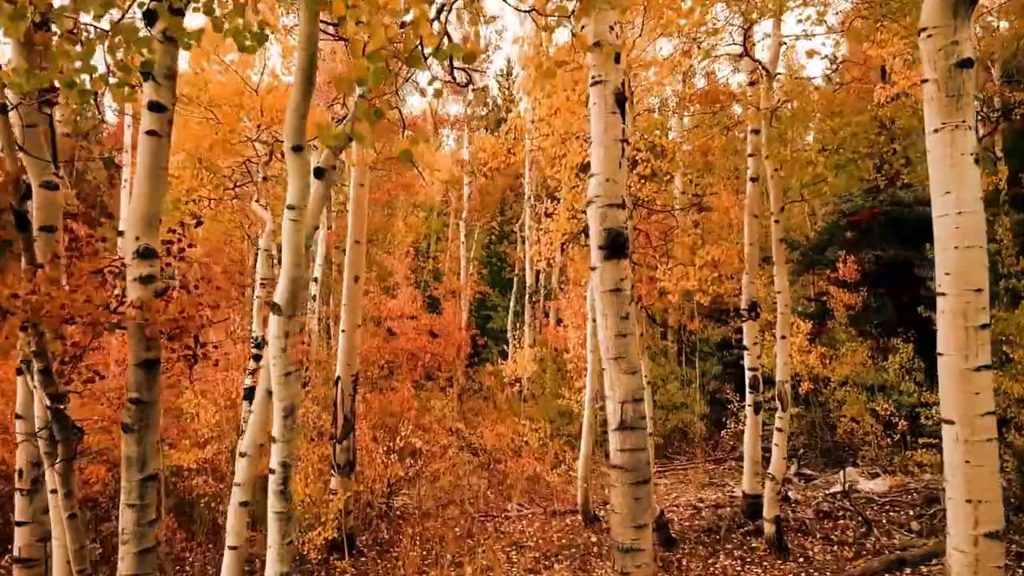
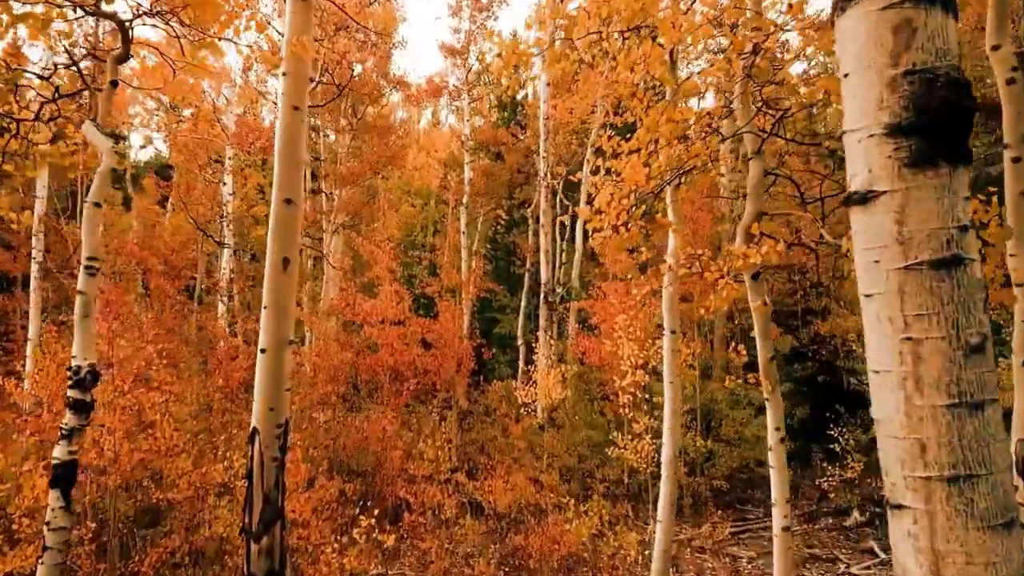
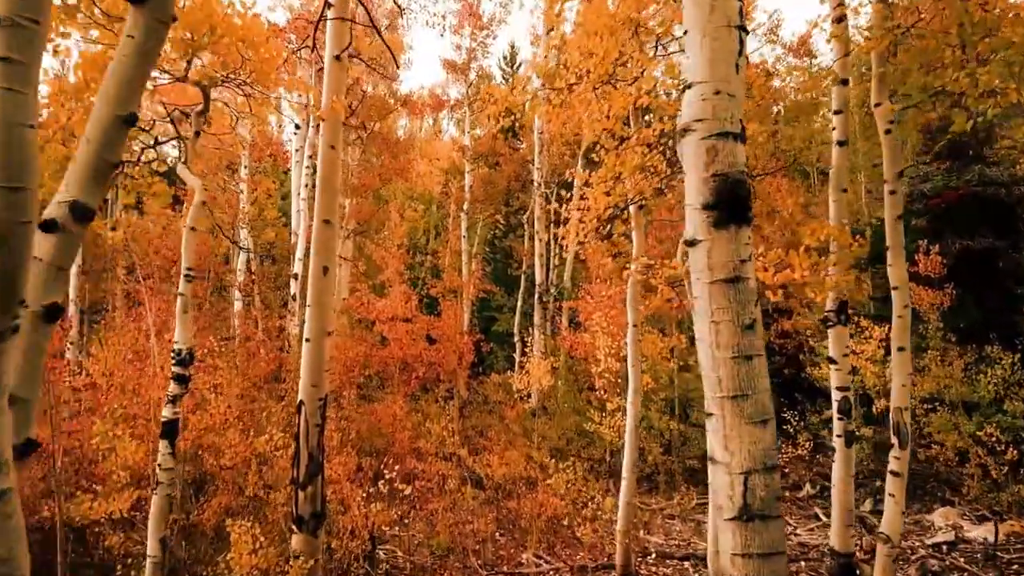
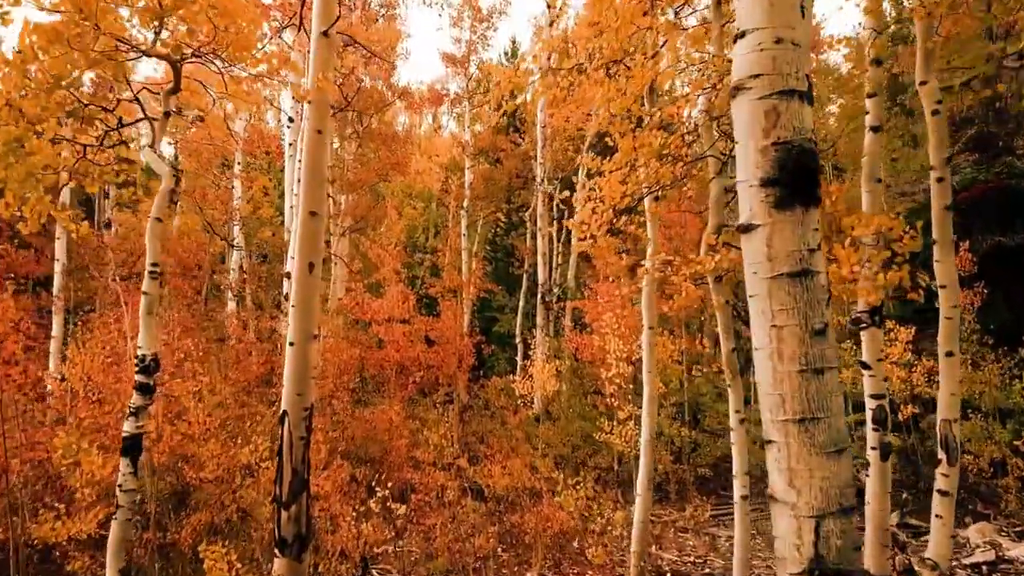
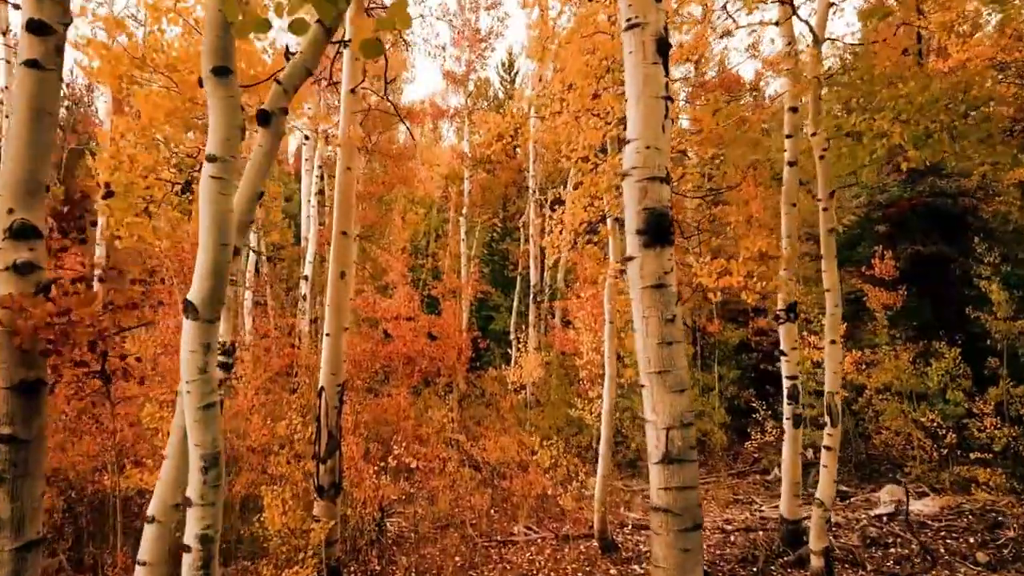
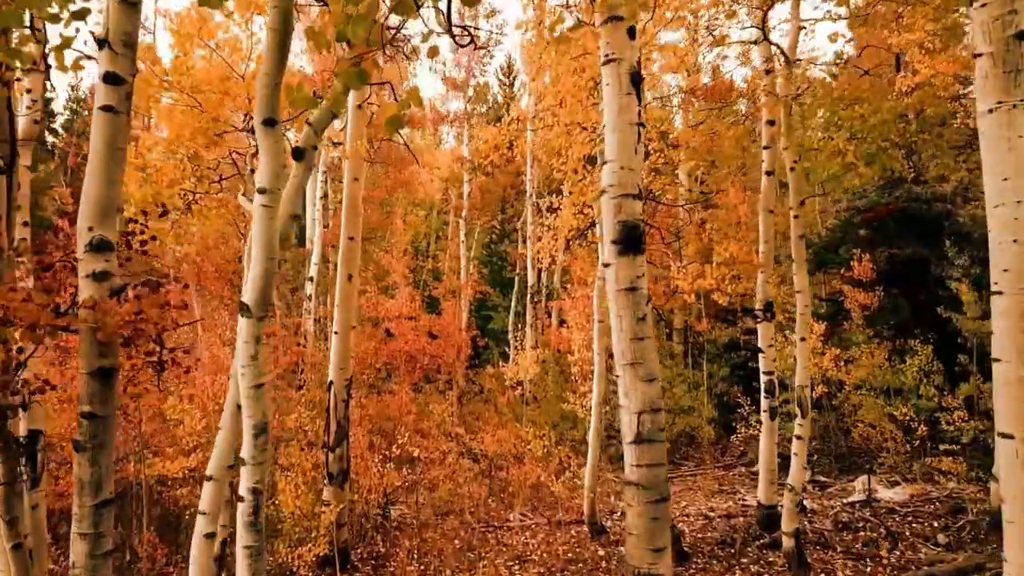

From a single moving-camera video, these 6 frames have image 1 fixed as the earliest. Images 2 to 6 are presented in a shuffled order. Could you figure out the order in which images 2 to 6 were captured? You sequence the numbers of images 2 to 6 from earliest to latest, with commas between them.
6, 5, 3, 4, 2
